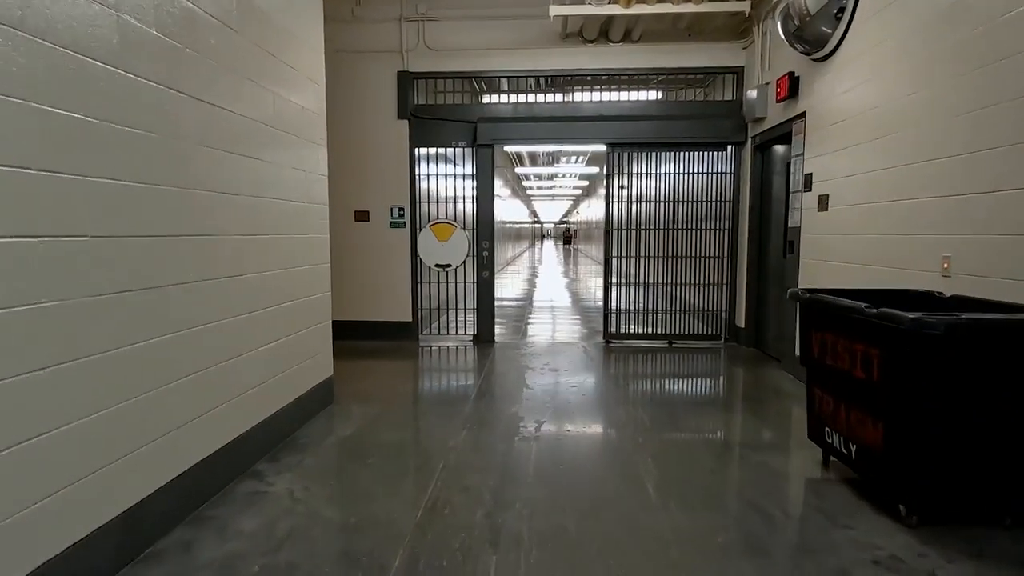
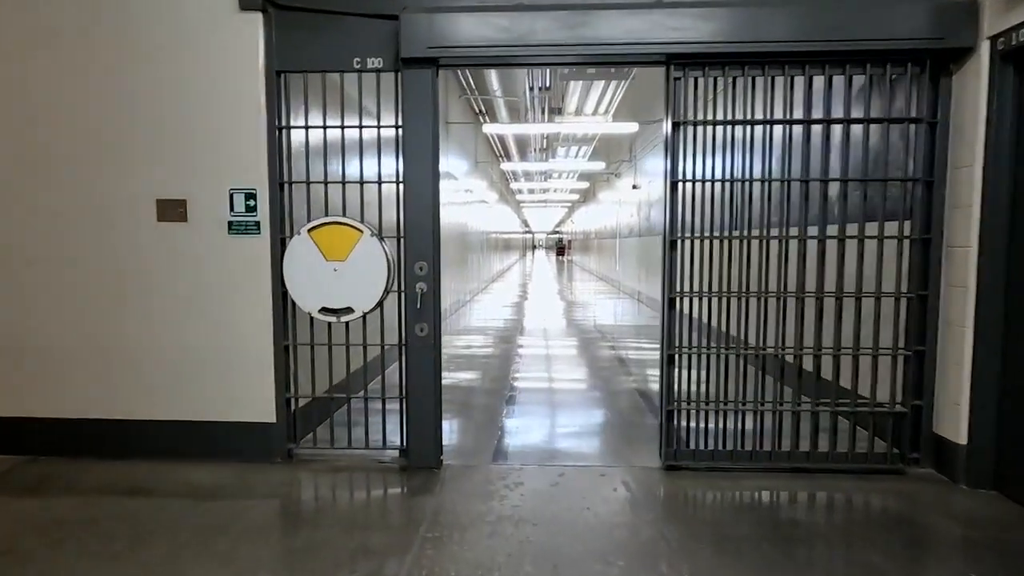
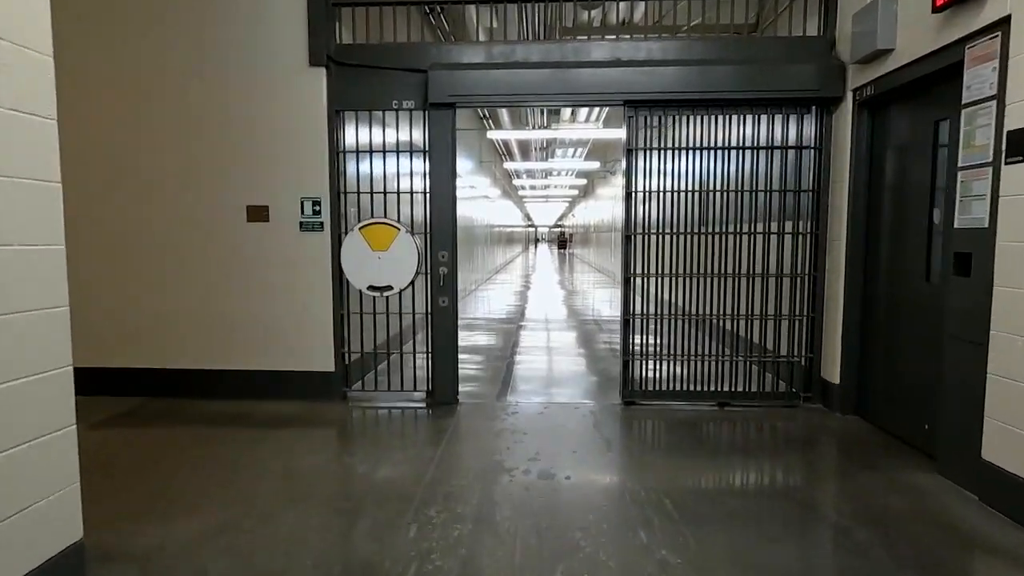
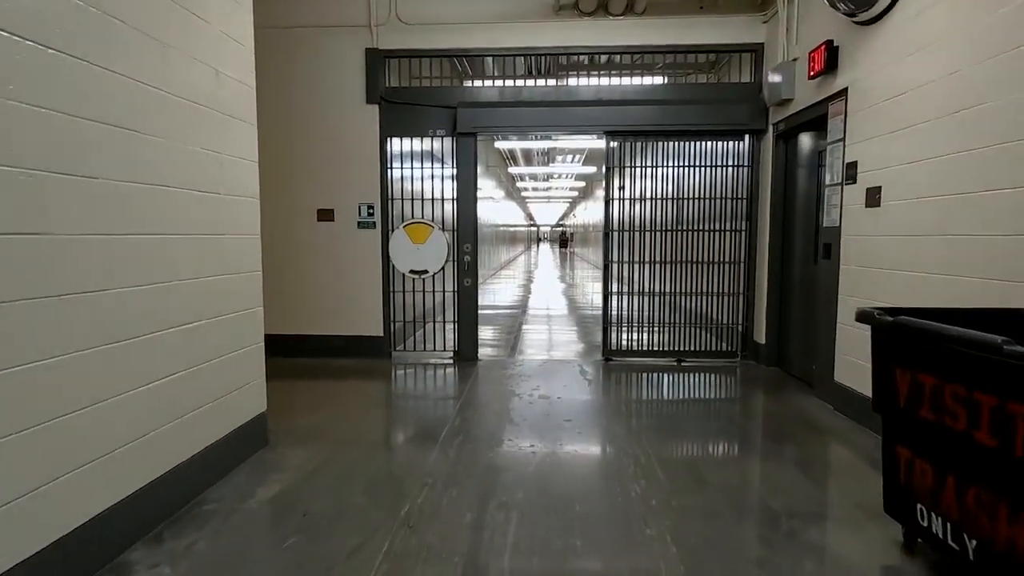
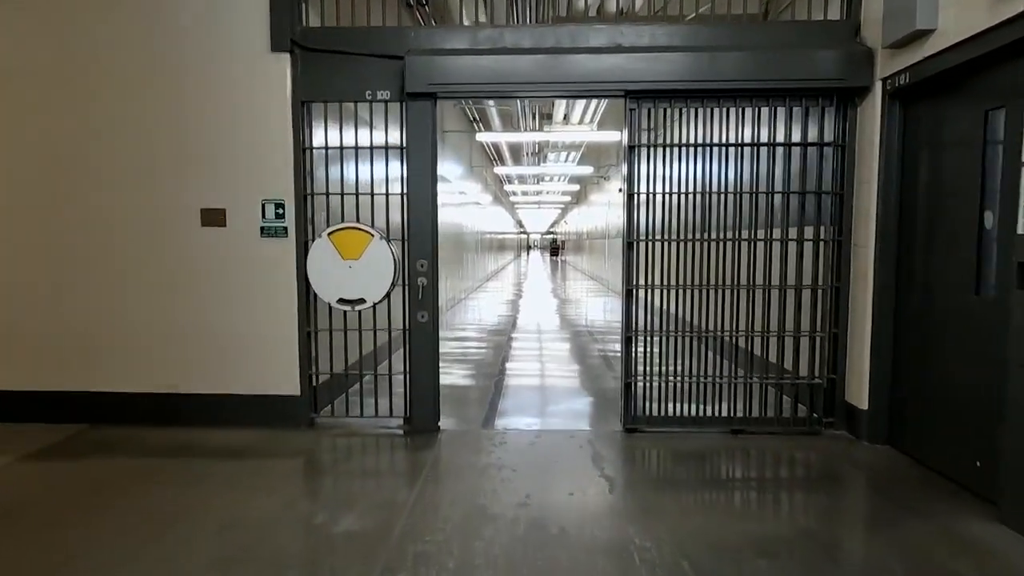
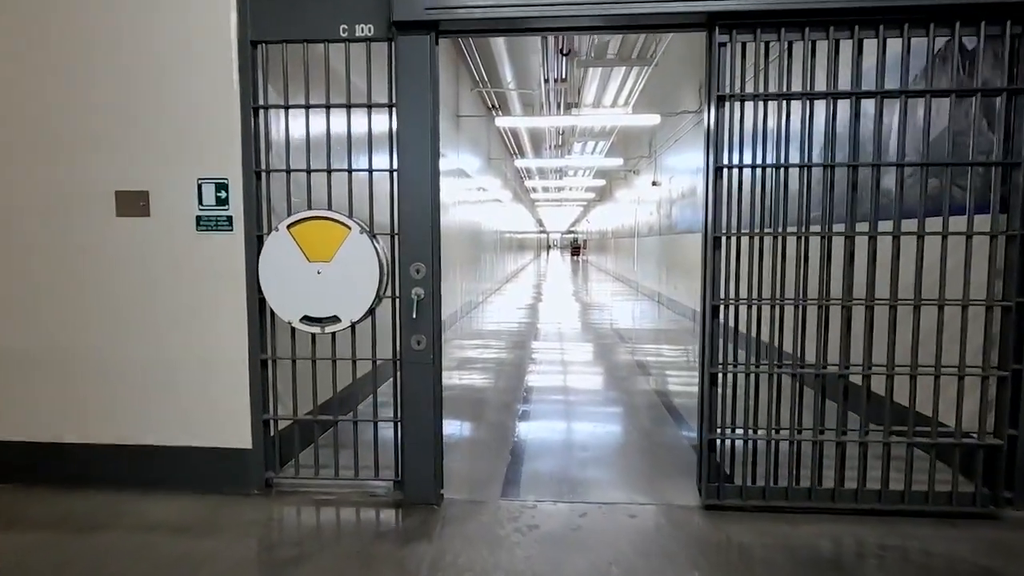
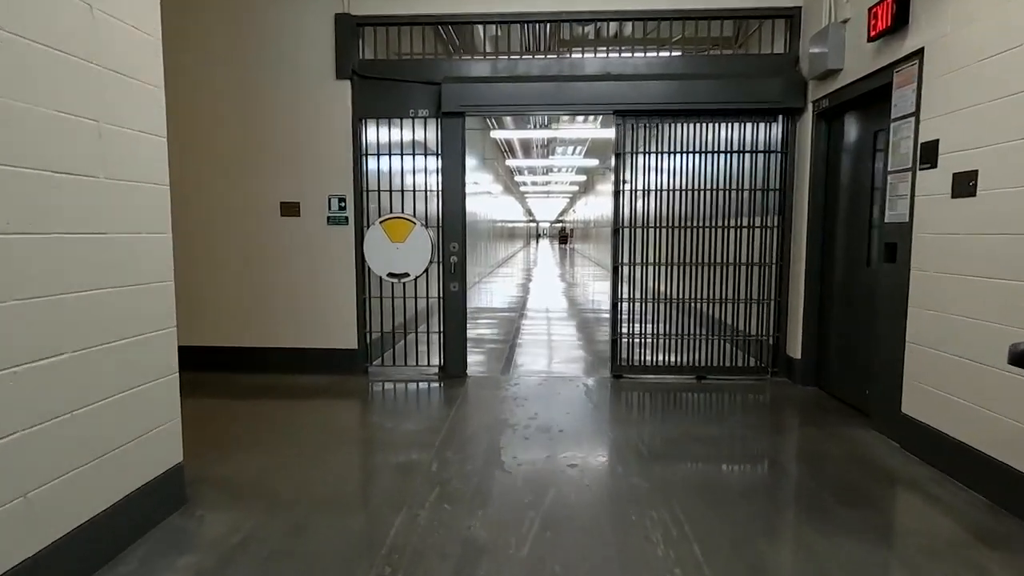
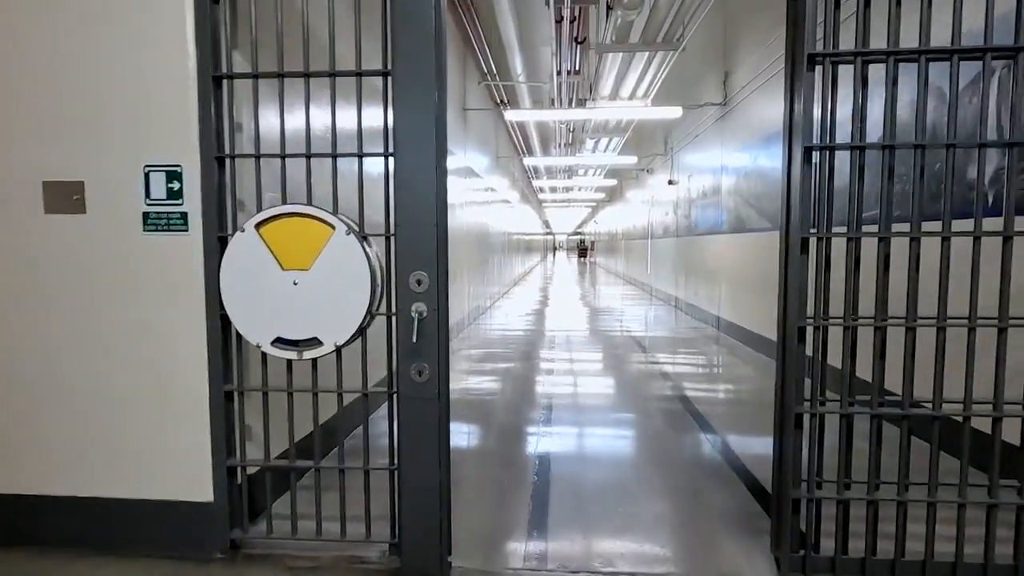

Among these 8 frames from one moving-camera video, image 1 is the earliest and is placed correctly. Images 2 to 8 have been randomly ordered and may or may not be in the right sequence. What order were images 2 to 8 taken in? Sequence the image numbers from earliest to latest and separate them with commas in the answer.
4, 7, 3, 5, 2, 6, 8
